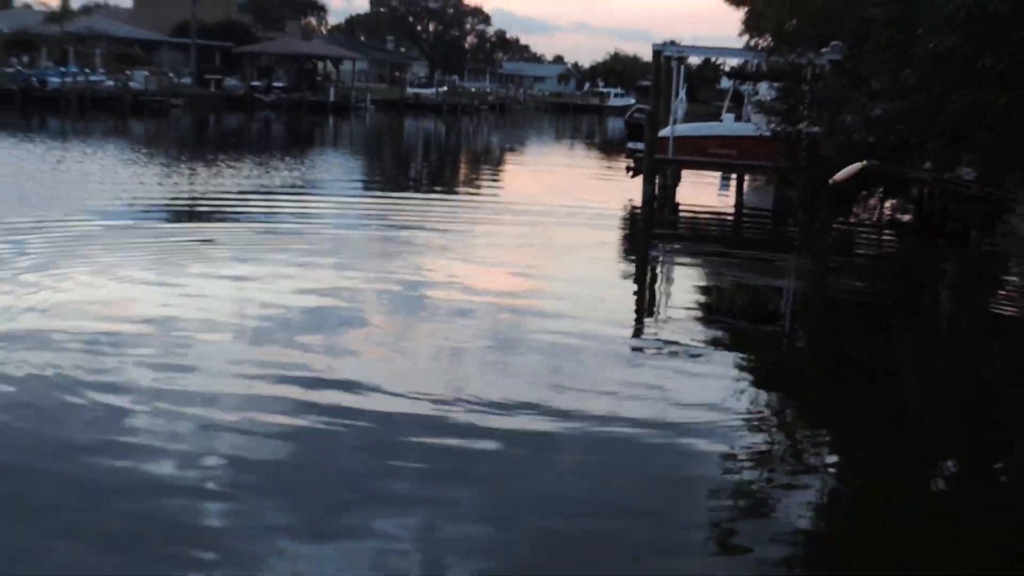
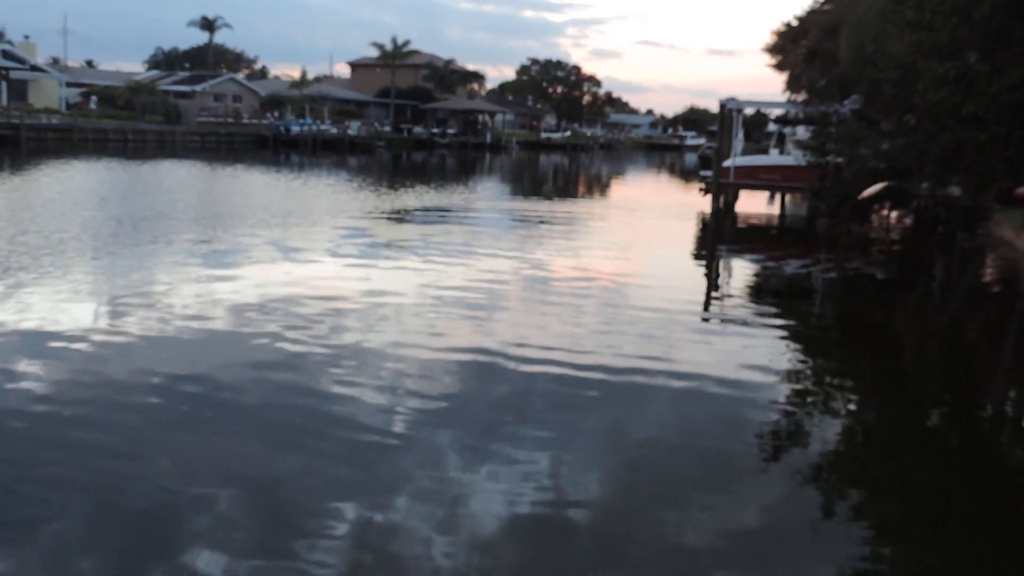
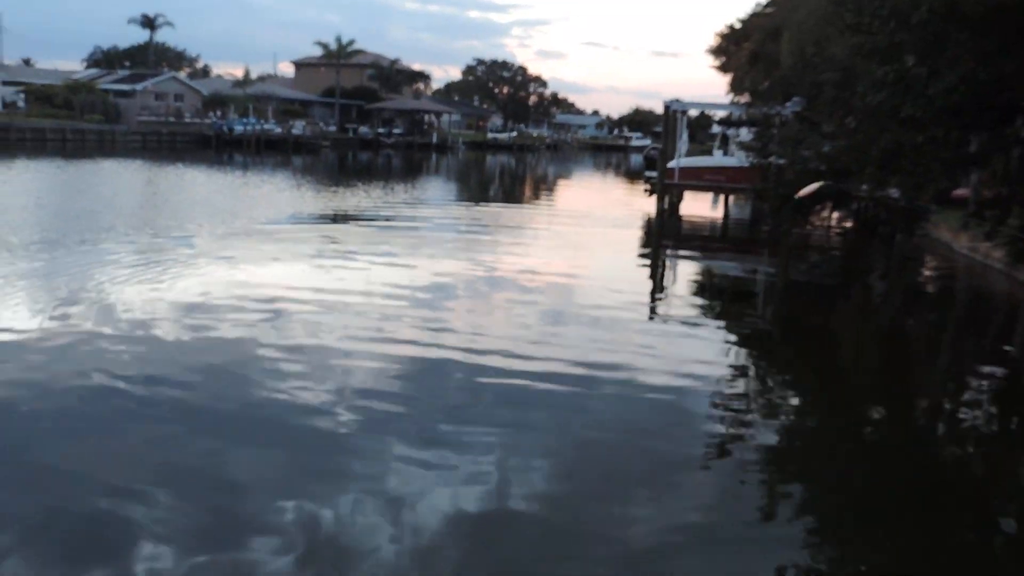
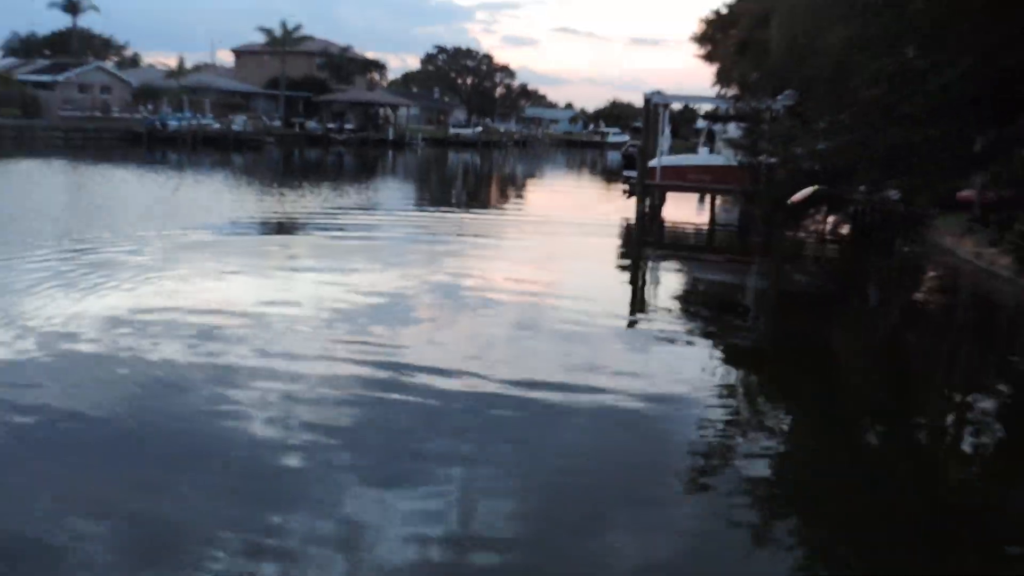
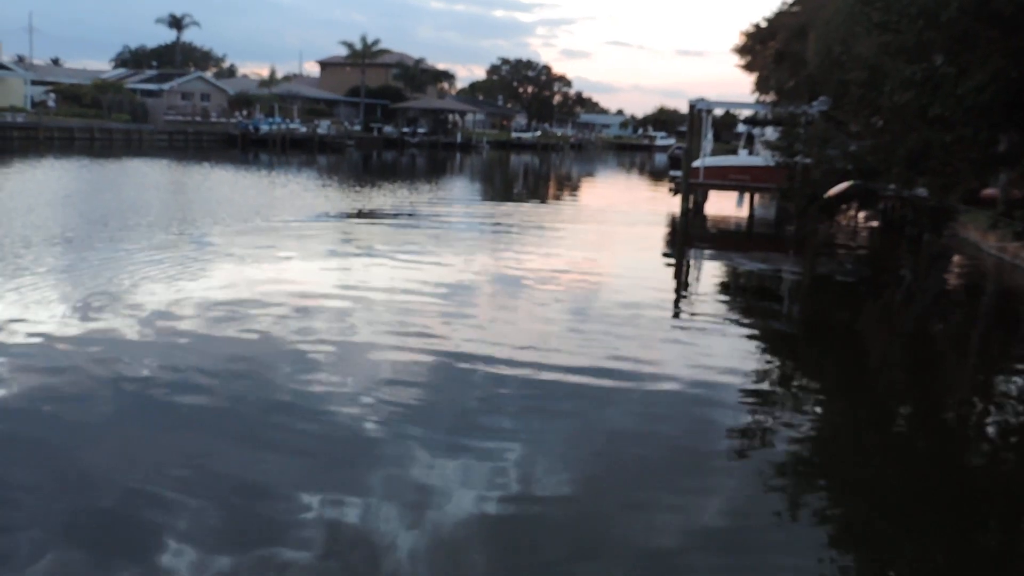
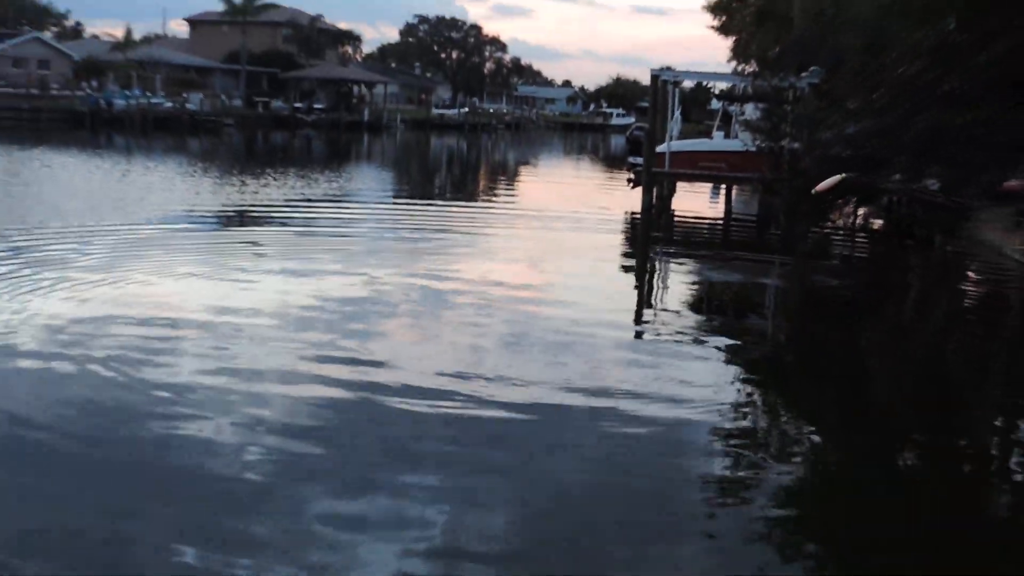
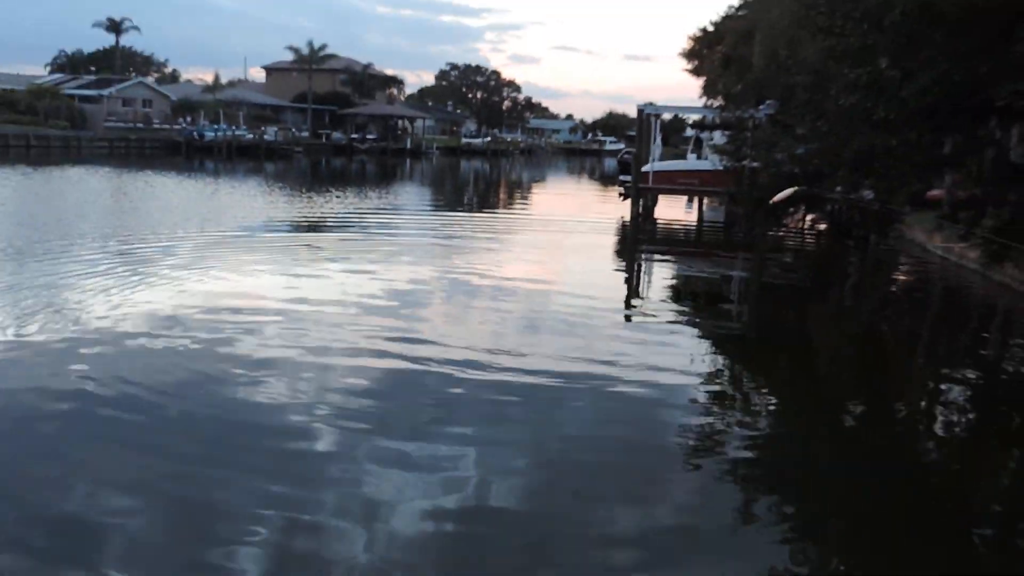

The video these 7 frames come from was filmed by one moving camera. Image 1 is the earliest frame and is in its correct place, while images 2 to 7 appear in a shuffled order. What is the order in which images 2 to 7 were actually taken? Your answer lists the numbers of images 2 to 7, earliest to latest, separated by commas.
6, 4, 7, 3, 5, 2
